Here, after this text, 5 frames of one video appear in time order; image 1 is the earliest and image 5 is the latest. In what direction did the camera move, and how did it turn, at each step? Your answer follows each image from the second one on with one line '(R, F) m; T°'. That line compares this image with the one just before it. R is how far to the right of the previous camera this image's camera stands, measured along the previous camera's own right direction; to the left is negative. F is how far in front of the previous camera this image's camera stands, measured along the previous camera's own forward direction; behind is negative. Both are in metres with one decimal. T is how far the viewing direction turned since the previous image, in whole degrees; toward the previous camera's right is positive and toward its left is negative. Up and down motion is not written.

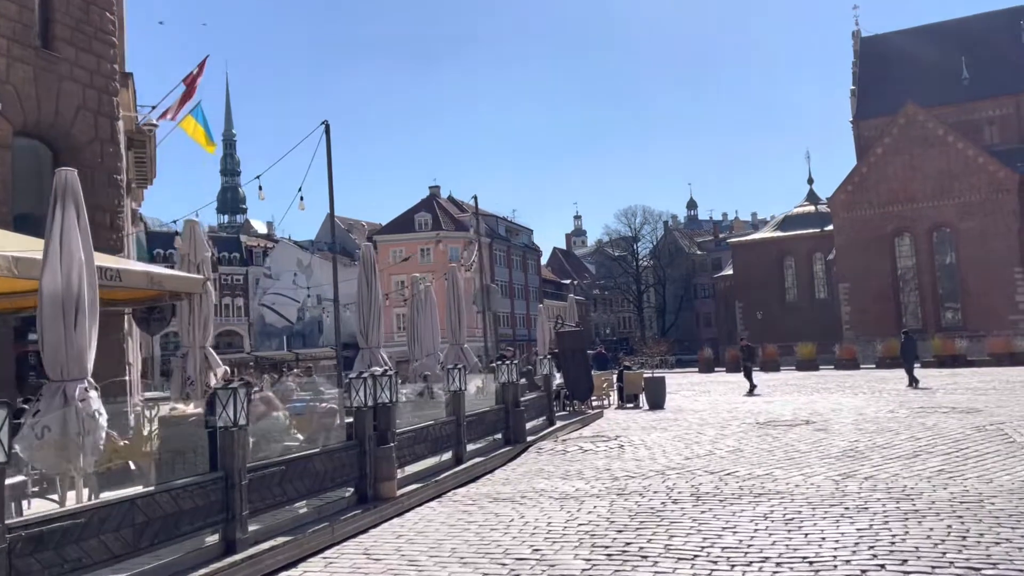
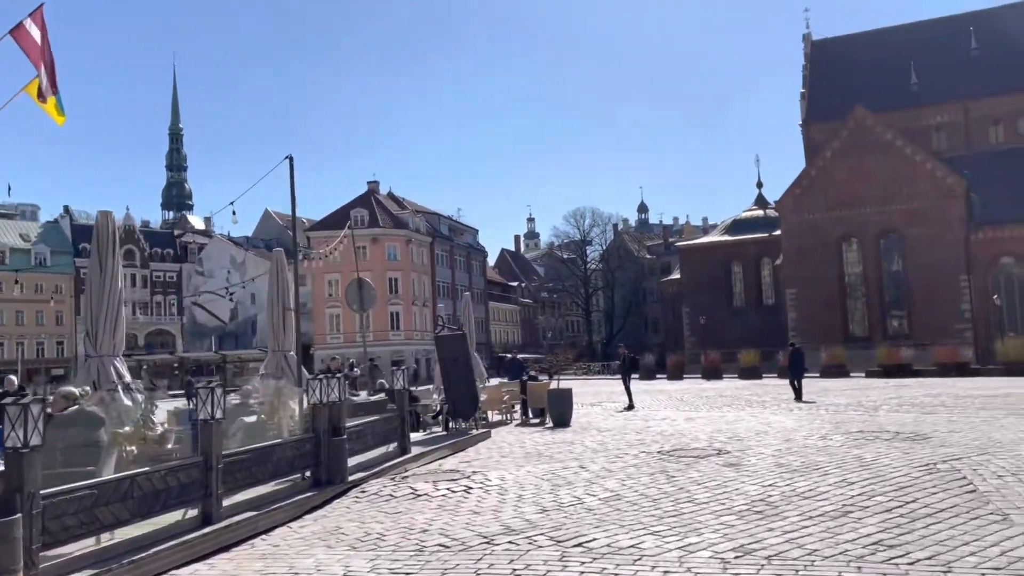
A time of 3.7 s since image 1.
(+1.5, +3.0) m; +3°
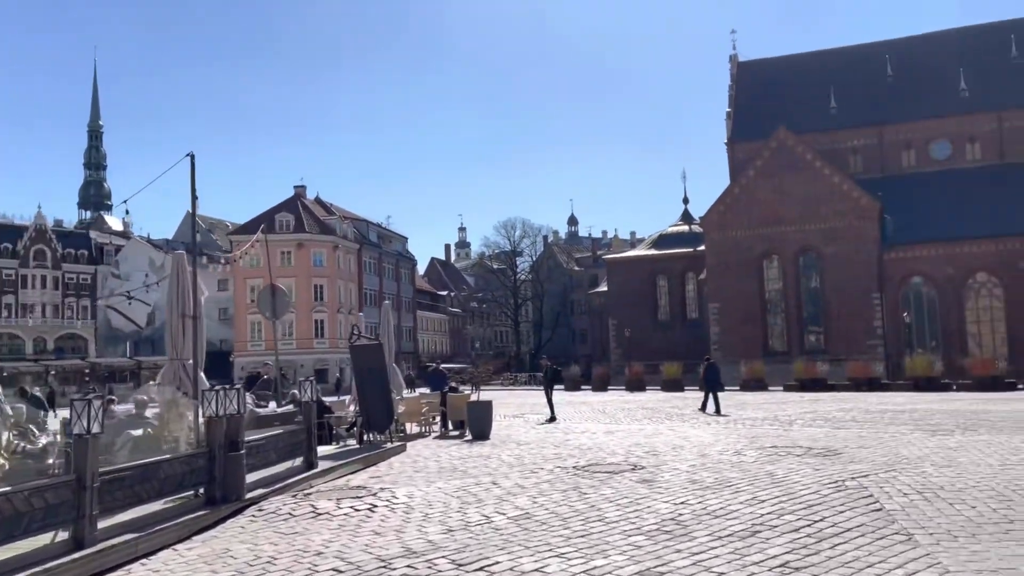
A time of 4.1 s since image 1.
(+0.2, +0.3) m; +5°
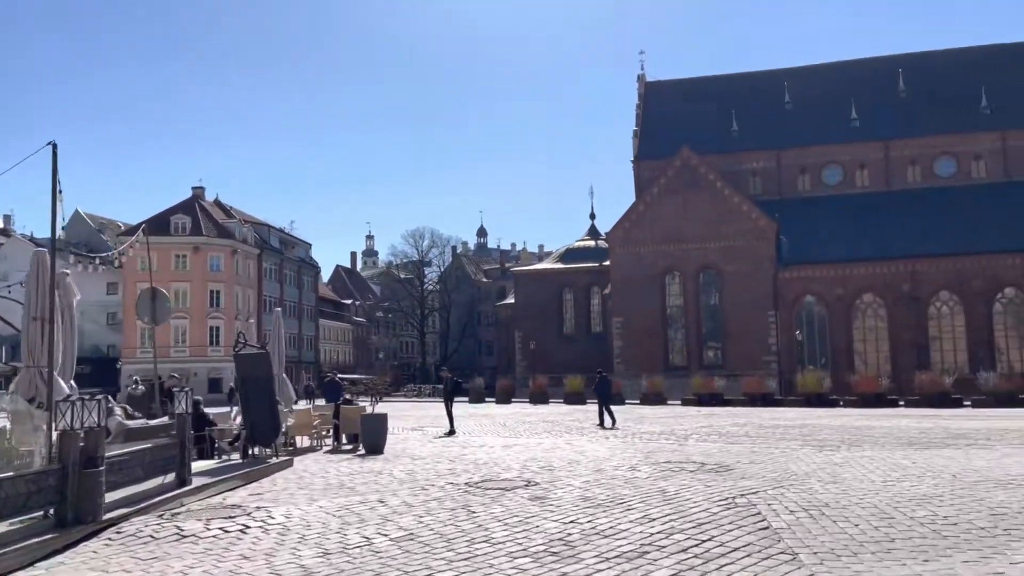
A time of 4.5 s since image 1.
(+0.2, +0.3) m; +6°
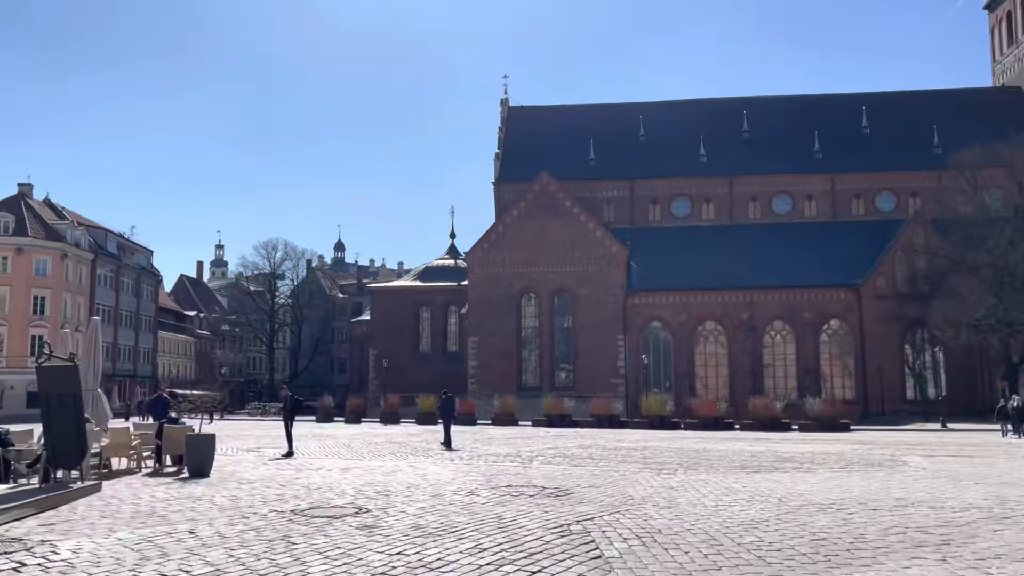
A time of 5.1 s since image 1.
(+0.2, +0.4) m; +9°
